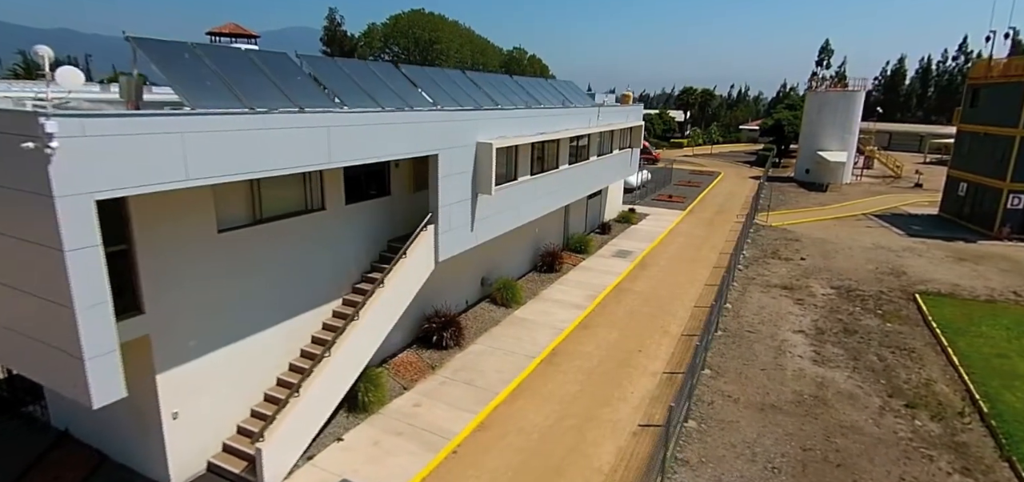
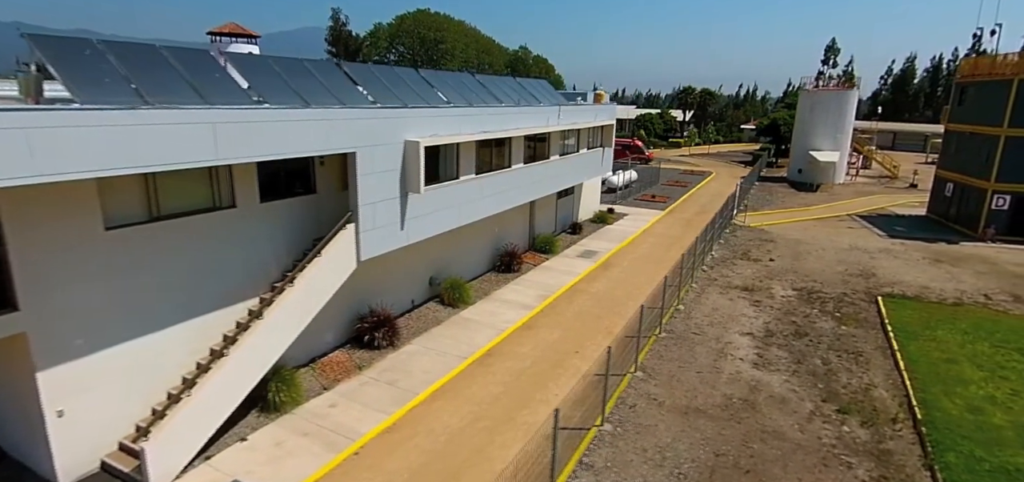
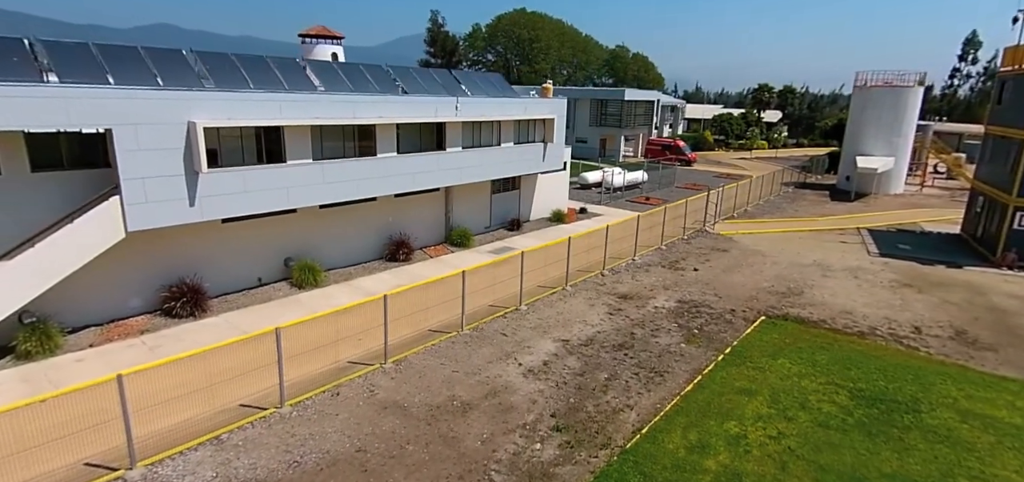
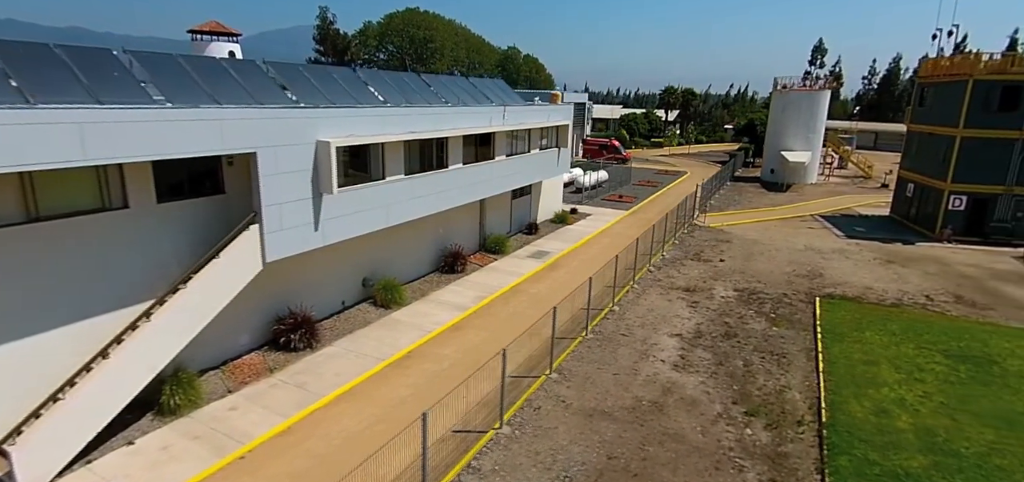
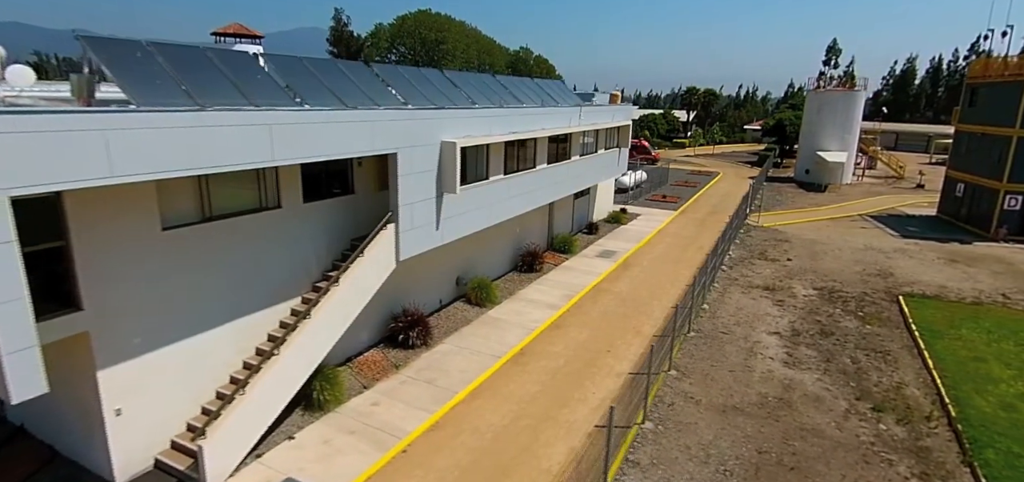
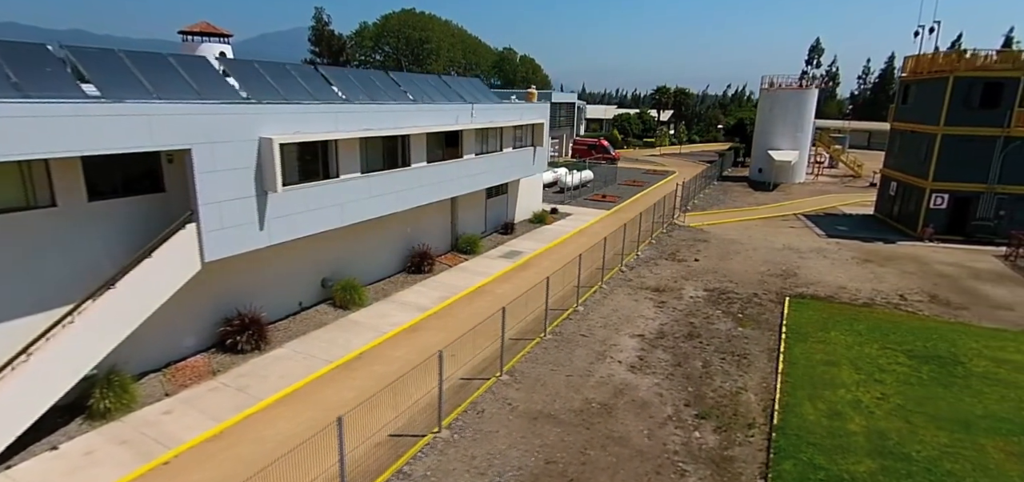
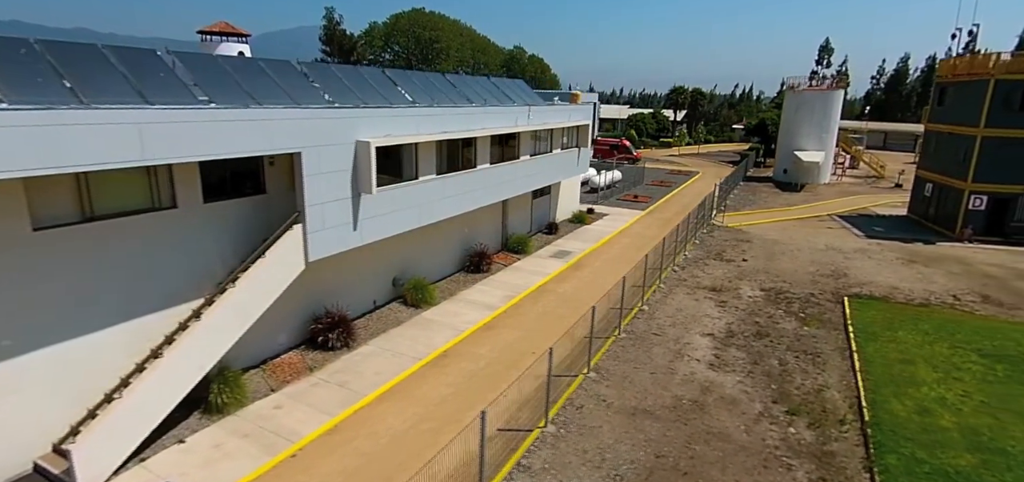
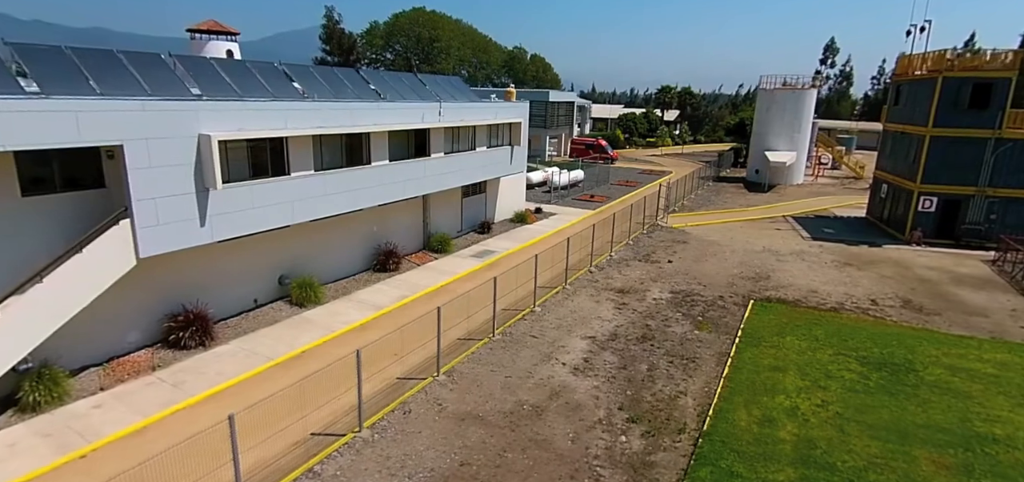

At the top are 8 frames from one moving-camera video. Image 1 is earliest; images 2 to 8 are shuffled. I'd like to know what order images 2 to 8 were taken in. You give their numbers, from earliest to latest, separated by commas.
5, 2, 7, 4, 6, 8, 3
